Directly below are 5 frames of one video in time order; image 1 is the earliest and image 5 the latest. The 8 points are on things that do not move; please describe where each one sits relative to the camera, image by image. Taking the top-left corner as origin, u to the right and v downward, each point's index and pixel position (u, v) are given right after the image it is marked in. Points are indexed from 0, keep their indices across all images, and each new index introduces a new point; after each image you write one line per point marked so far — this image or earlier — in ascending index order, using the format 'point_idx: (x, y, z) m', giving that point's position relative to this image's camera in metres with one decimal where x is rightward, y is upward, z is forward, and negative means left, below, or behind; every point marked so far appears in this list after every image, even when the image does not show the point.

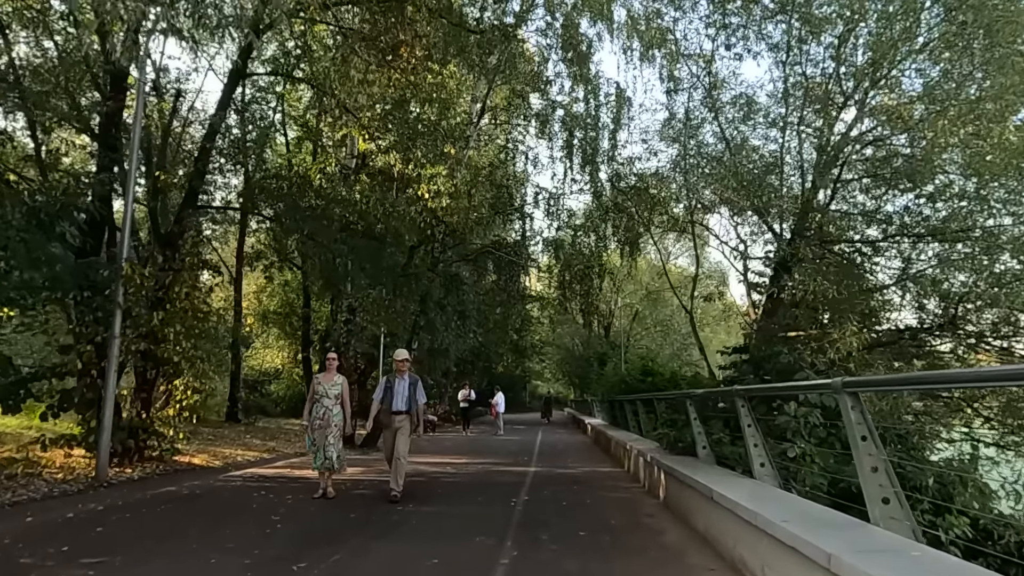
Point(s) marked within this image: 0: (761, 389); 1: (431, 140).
0: (+2.0, -0.8, +7.2) m
1: (-1.6, +2.9, +16.8) m
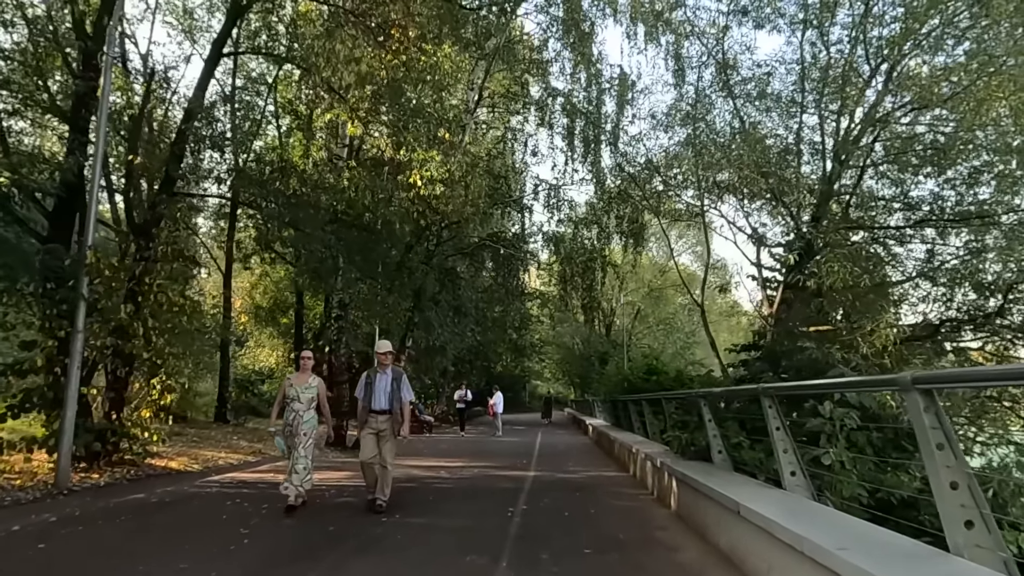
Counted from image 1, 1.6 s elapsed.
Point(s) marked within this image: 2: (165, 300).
0: (+2.0, -0.7, +6.3) m
1: (-1.6, +3.0, +15.8) m
2: (-5.3, -0.2, +13.3) m
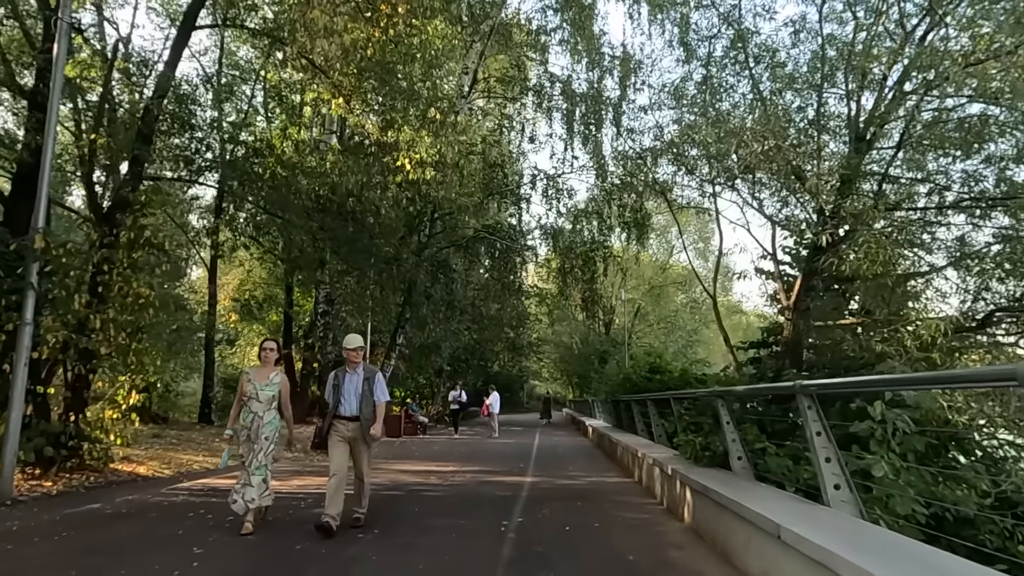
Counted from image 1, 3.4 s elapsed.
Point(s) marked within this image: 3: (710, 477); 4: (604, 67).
0: (+1.9, -0.6, +5.2) m
1: (-1.7, +3.2, +14.8) m
2: (-5.4, 0.0, +12.2) m
3: (+1.9, -1.8, +8.3) m
4: (+1.9, +4.5, +17.8) m
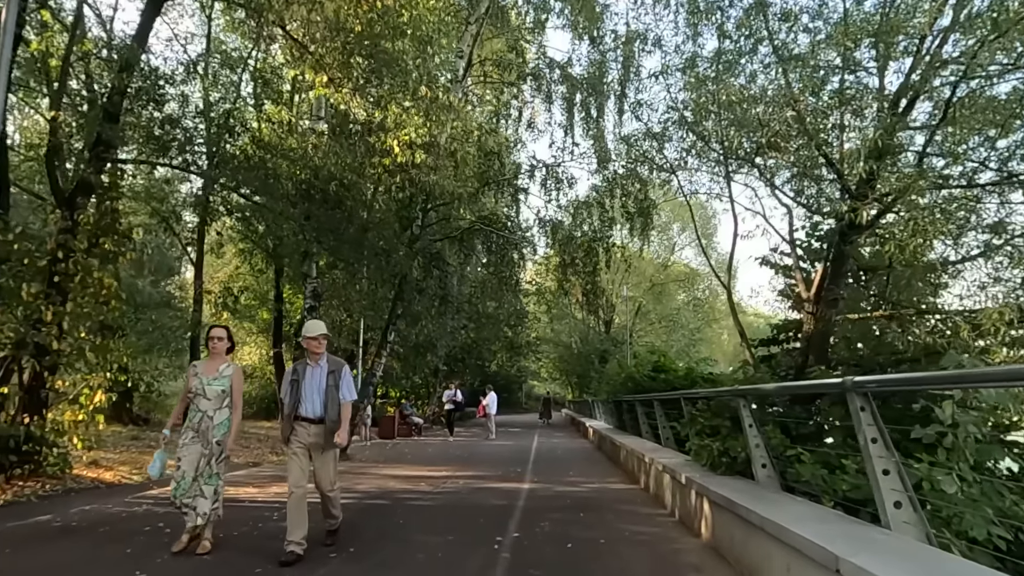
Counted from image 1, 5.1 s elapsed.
0: (+1.9, -0.4, +4.2) m
1: (-1.7, +3.3, +13.8) m
2: (-5.4, +0.1, +11.2) m
3: (+1.8, -1.7, +7.3) m
4: (+1.8, +4.7, +16.8) m
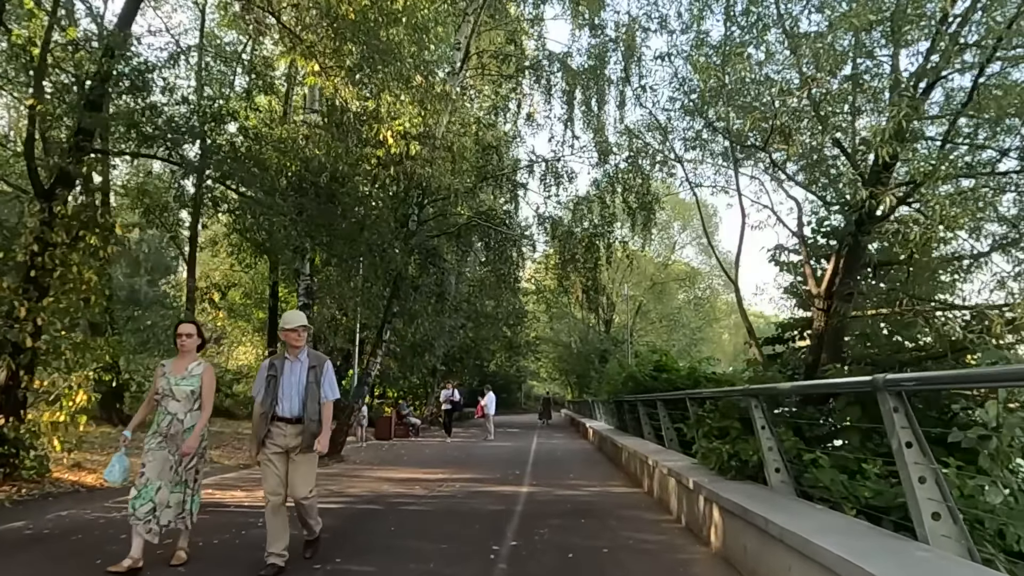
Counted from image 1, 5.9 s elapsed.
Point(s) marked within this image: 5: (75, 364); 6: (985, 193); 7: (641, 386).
0: (+1.9, -0.4, +3.8) m
1: (-1.8, +3.4, +13.3) m
2: (-5.5, +0.1, +10.8) m
3: (+1.8, -1.6, +6.8) m
4: (+1.8, +4.7, +16.3) m
5: (-5.5, -0.9, +10.9) m
6: (+5.4, +1.0, +10.2) m
7: (+2.8, -2.1, +18.7) m
